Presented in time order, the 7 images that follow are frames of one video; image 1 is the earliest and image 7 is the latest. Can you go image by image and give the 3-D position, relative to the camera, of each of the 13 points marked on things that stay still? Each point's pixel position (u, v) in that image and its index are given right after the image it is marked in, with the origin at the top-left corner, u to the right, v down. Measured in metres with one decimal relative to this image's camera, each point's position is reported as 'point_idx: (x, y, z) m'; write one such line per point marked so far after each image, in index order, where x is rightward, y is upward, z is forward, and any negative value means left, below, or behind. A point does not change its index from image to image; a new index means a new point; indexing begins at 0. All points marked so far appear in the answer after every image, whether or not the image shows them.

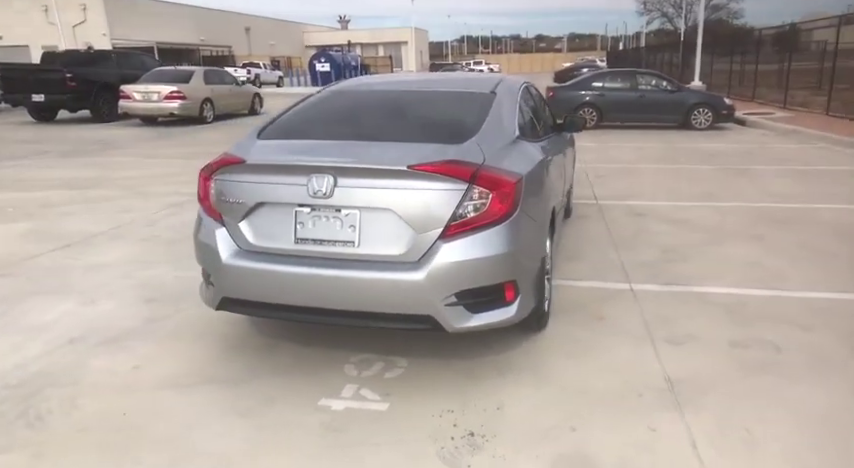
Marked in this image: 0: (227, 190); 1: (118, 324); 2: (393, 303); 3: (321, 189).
0: (-0.9, +0.2, +2.7) m
1: (-1.9, -0.6, +3.6) m
2: (-0.1, -0.3, +2.5) m
3: (-0.5, +0.2, +2.5) m
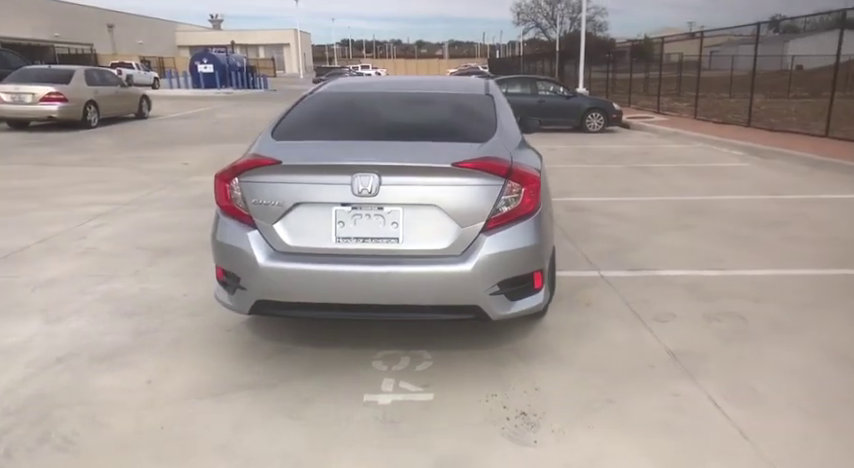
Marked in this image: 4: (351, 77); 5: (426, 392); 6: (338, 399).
0: (-0.8, +0.2, +2.7) m
1: (-1.9, -0.6, +3.3) m
2: (+0.1, -0.3, +2.6) m
3: (-0.3, +0.2, +2.6) m
4: (-0.5, +1.2, +4.2) m
5: (0.0, -0.8, +2.7) m
6: (-0.4, -0.8, +2.7) m
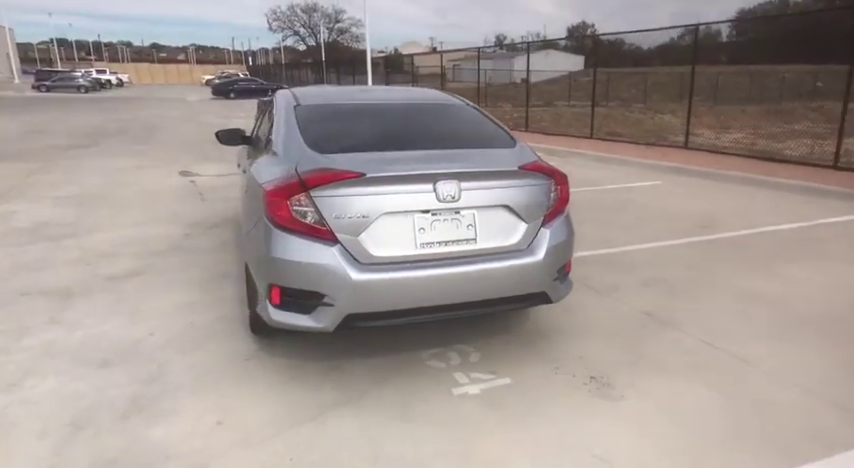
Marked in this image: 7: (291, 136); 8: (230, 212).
0: (-0.4, +0.1, +2.6) m
1: (-1.6, -0.8, +2.8) m
2: (+0.5, -0.3, +2.9) m
3: (+0.1, +0.2, +2.7) m
4: (-0.8, +1.1, +4.2) m
5: (+0.4, -0.8, +2.9) m
6: (0.0, -0.8, +2.8) m
7: (-0.8, +0.6, +3.3) m
8: (-2.6, +0.3, +7.2) m
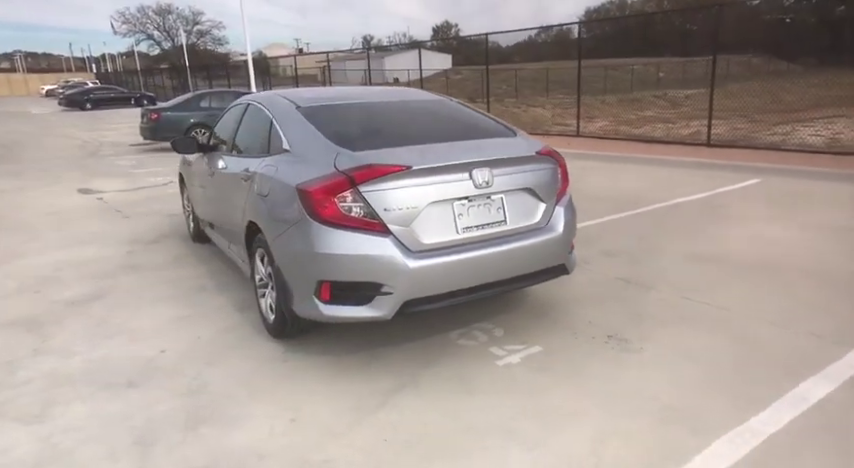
0: (-0.2, +0.2, +2.8) m
1: (-1.3, -0.9, +2.7) m
2: (+0.7, -0.1, +3.2) m
3: (+0.3, +0.3, +2.9) m
4: (-1.0, +1.1, +4.2) m
5: (+0.6, -0.7, +3.2) m
6: (+0.3, -0.7, +3.0) m
7: (-0.8, +0.6, +3.4) m
8: (-3.2, +0.1, +6.8) m
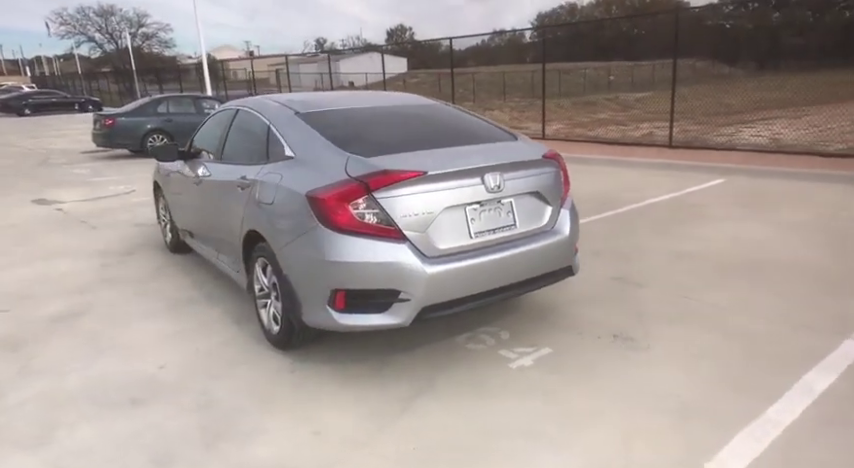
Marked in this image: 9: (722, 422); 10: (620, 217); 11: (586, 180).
0: (-0.1, +0.1, +2.7) m
1: (-1.2, -0.9, +2.6) m
2: (+0.7, -0.2, +3.2) m
3: (+0.4, +0.3, +3.0) m
4: (-1.0, +1.0, +4.1) m
5: (+0.7, -0.7, +3.3) m
6: (+0.4, -0.8, +3.0) m
7: (-0.7, +0.6, +3.3) m
8: (-3.4, 0.0, +6.5) m
9: (+1.3, -0.8, +2.4) m
10: (+2.2, +0.2, +6.3) m
11: (+2.5, +0.8, +8.6) m
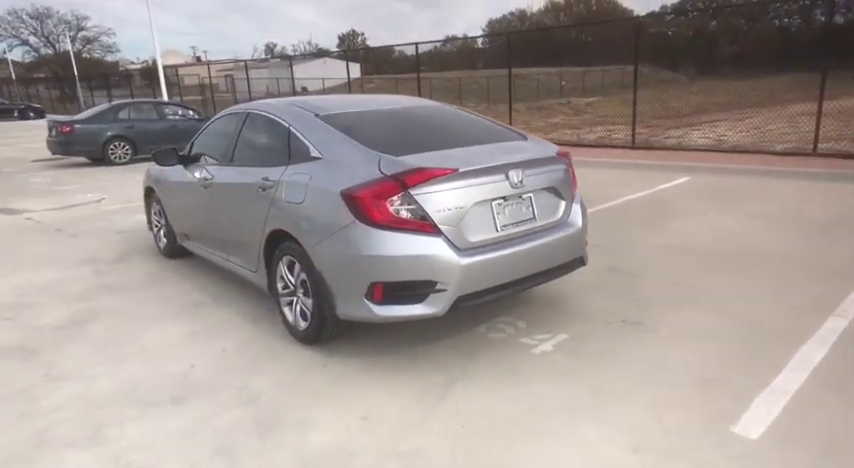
0: (+0.1, +0.2, +2.9) m
1: (-1.0, -0.9, +2.6) m
2: (+0.8, -0.1, +3.4) m
3: (+0.5, +0.3, +3.2) m
4: (-1.0, +1.0, +4.2) m
5: (+0.8, -0.6, +3.5) m
6: (+0.5, -0.7, +3.2) m
7: (-0.6, +0.6, +3.4) m
8: (-3.5, -0.1, +6.4) m
9: (+1.5, -0.8, +2.7) m
10: (+2.1, +0.2, +6.6) m
11: (+2.2, +0.9, +9.0) m
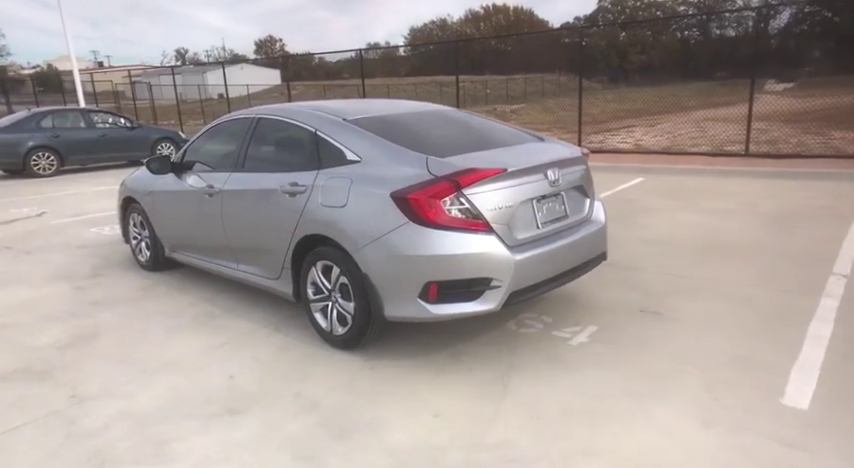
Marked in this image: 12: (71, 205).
0: (+0.3, +0.2, +3.0) m
1: (-0.6, -0.9, +2.6) m
2: (+1.1, -0.1, +3.6) m
3: (+0.7, +0.3, +3.3) m
4: (-0.9, +1.0, +4.1) m
5: (+1.0, -0.6, +3.7) m
6: (+0.8, -0.7, +3.3) m
7: (-0.4, +0.5, +3.4) m
8: (-3.7, -0.3, +6.0) m
9: (+1.8, -0.7, +3.0) m
10: (+1.9, +0.3, +6.9) m
11: (+1.7, +0.8, +9.3) m
12: (-6.1, +0.5, +9.5) m
